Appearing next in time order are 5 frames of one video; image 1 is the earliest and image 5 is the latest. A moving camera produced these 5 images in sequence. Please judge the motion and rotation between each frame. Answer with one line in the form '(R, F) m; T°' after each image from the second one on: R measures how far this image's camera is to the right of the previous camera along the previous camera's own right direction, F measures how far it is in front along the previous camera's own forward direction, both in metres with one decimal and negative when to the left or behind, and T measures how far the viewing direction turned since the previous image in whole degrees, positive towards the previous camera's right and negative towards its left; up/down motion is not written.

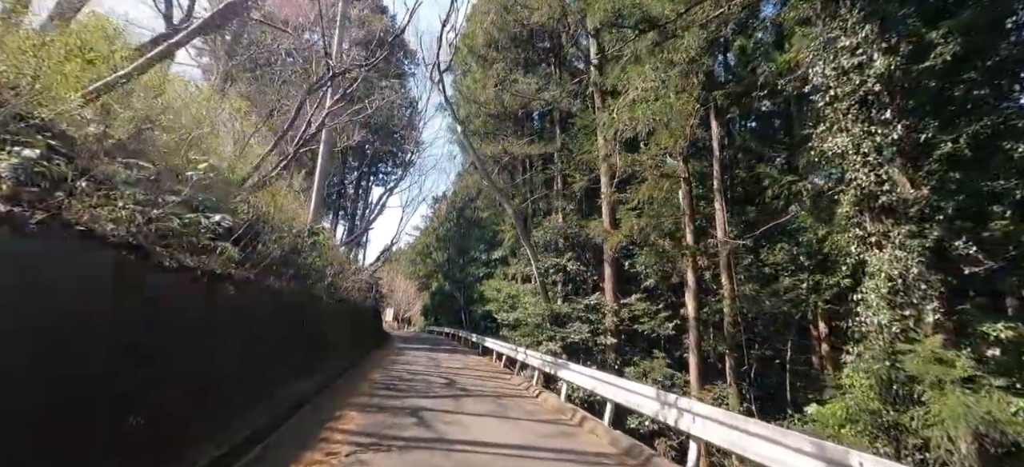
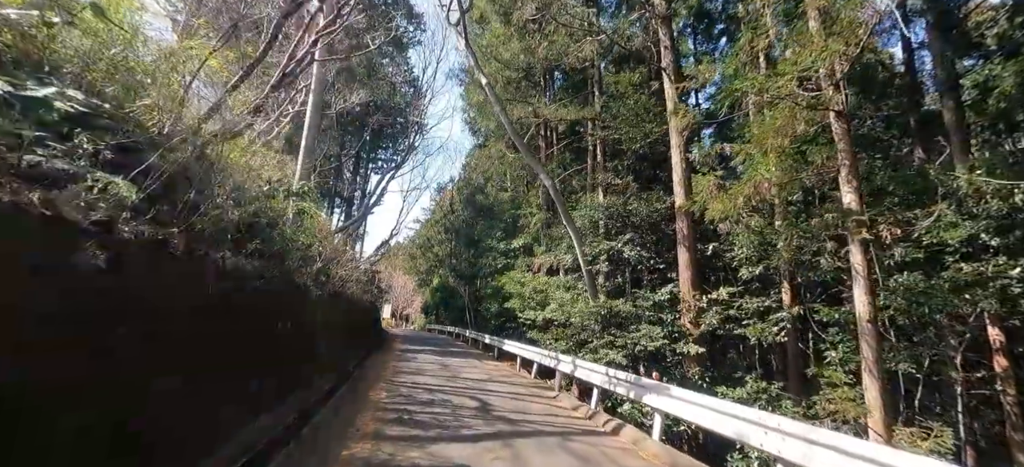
(-1.1, +3.4) m; 0°
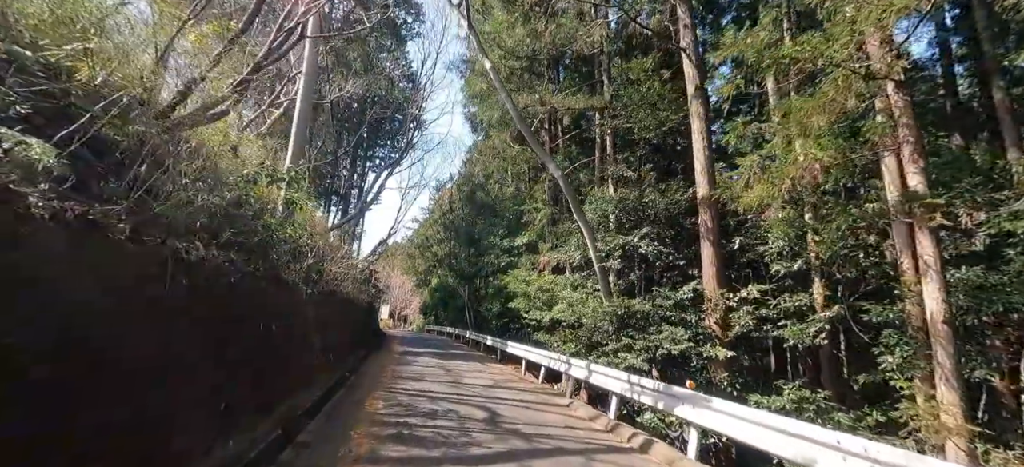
(-0.2, +0.9) m; 0°
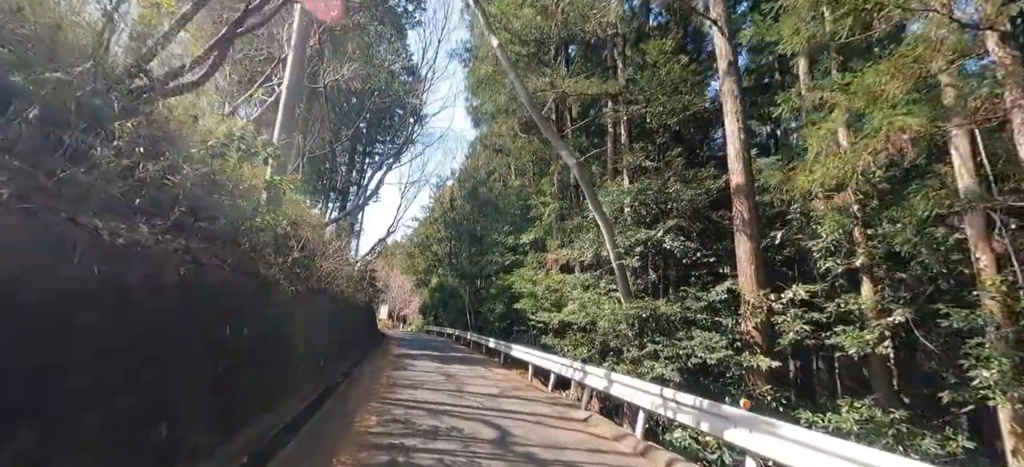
(-0.2, +1.1) m; 0°
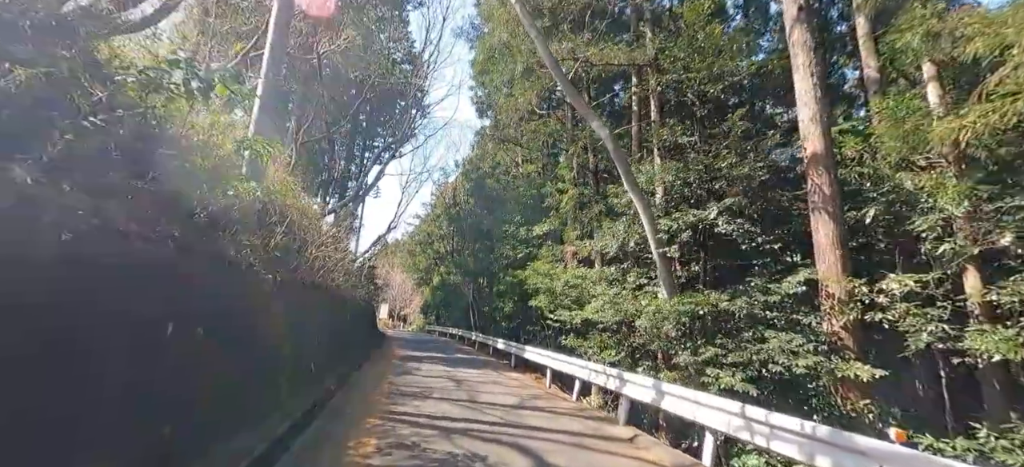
(-0.4, +1.6) m; 0°
